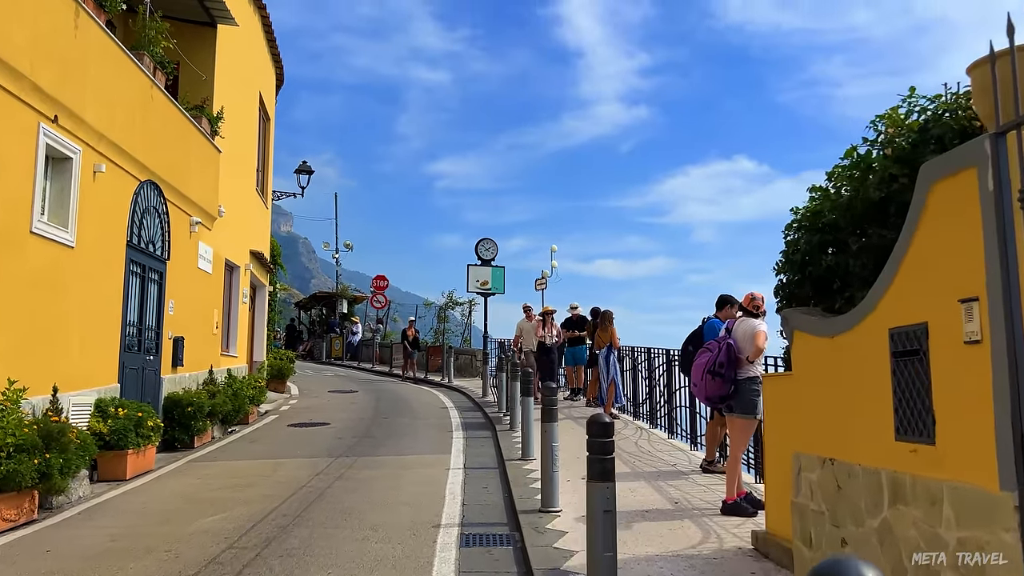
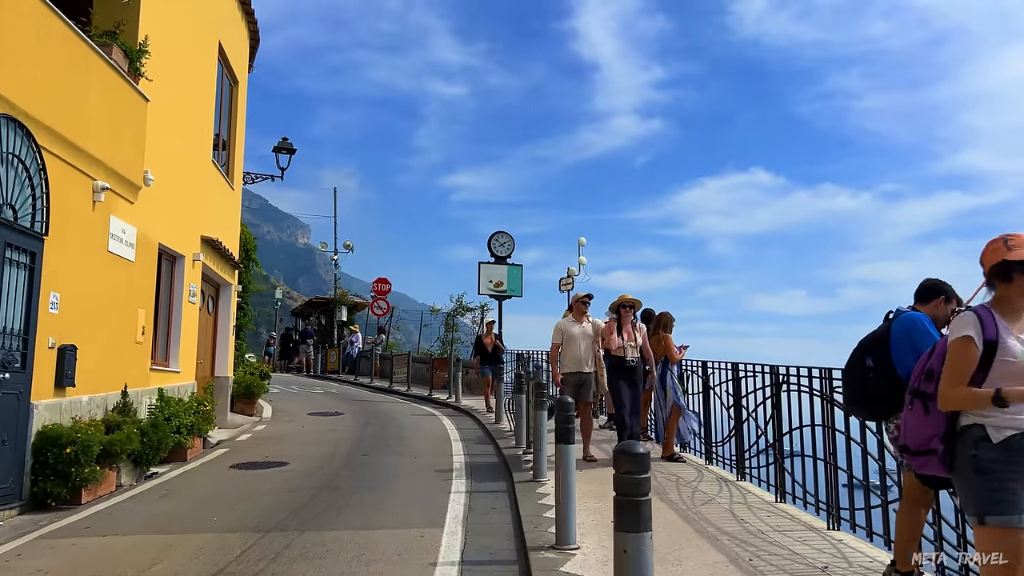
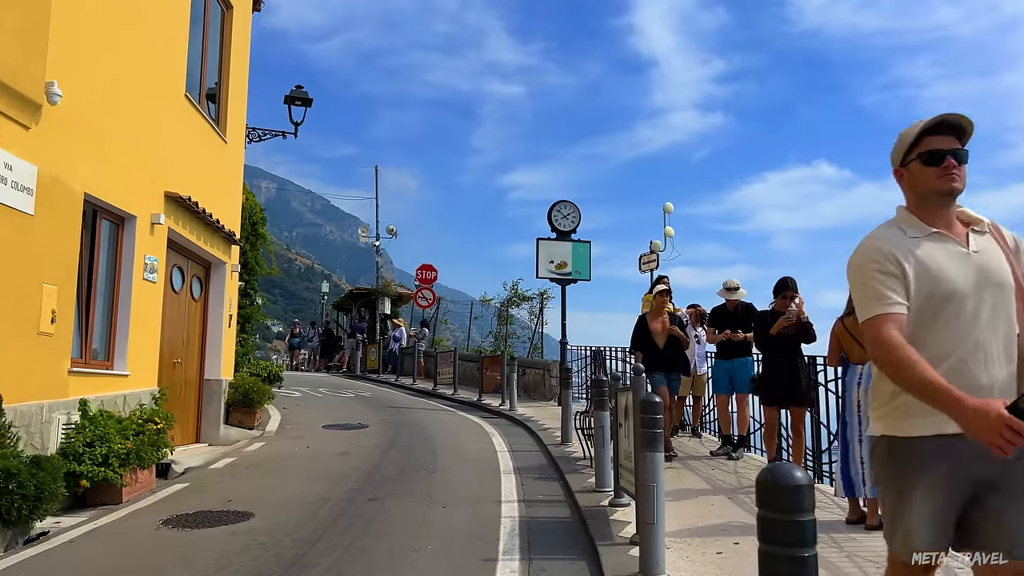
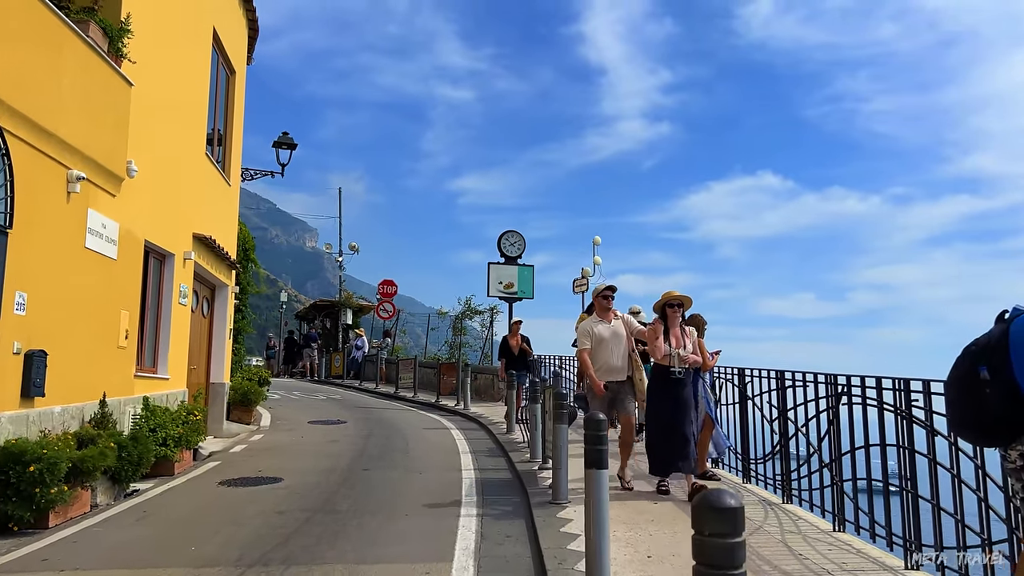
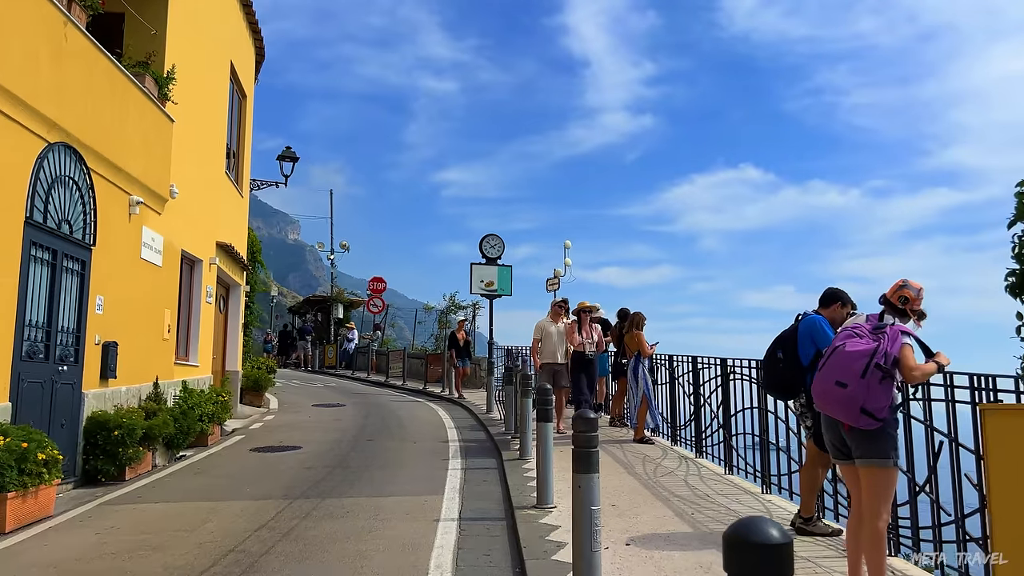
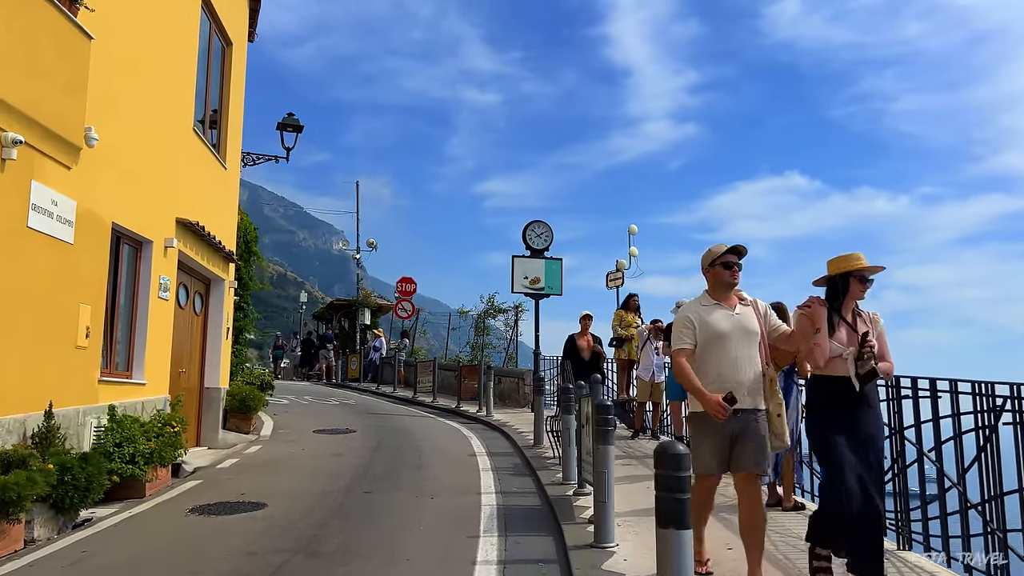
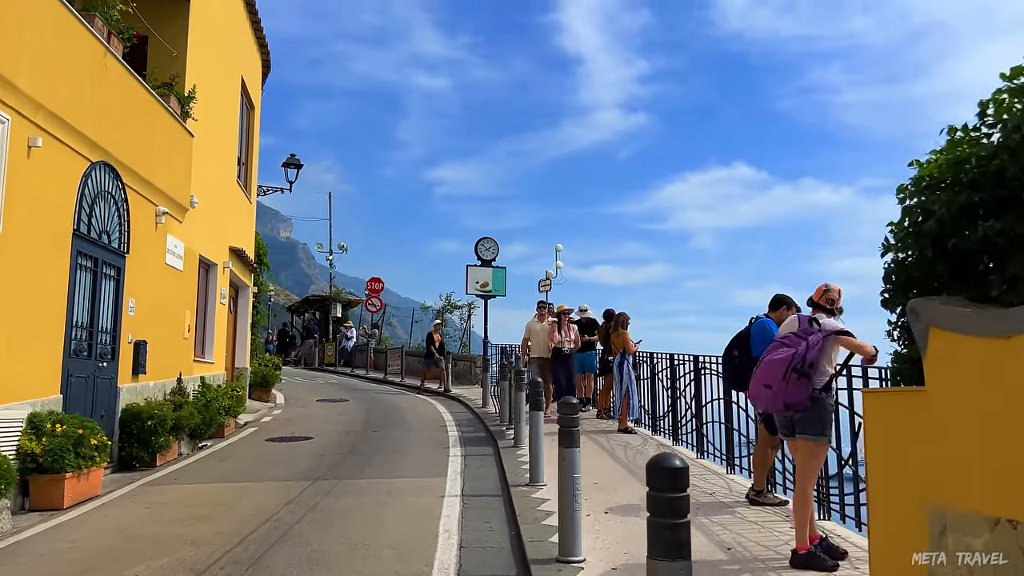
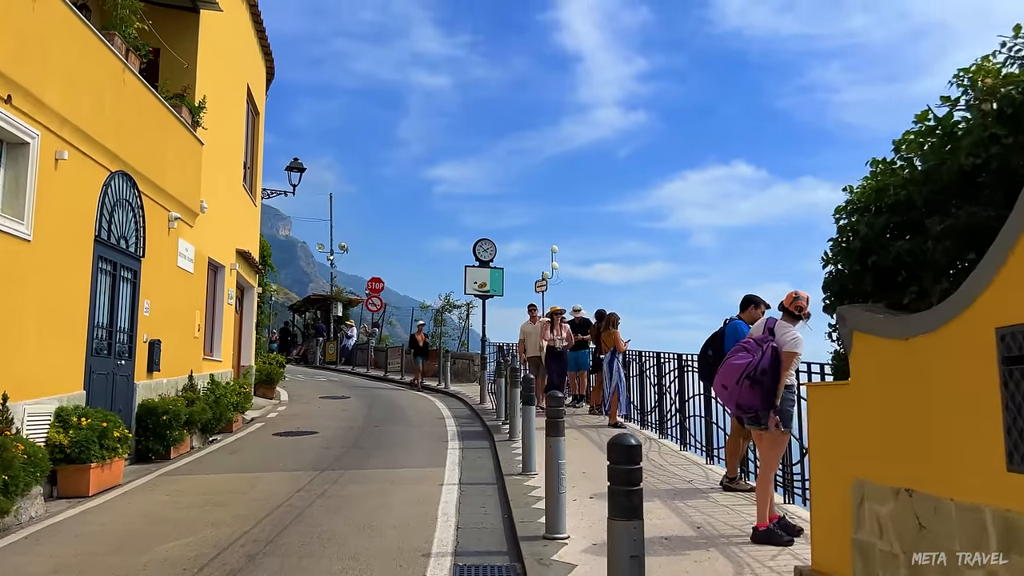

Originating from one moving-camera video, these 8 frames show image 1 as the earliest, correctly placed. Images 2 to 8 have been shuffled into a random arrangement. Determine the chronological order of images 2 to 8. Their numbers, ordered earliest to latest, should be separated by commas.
8, 7, 5, 2, 4, 6, 3
